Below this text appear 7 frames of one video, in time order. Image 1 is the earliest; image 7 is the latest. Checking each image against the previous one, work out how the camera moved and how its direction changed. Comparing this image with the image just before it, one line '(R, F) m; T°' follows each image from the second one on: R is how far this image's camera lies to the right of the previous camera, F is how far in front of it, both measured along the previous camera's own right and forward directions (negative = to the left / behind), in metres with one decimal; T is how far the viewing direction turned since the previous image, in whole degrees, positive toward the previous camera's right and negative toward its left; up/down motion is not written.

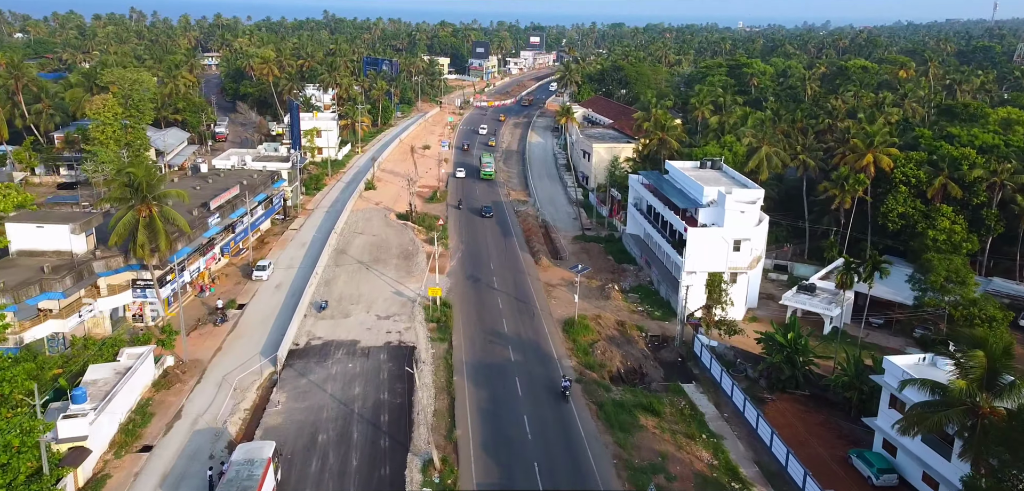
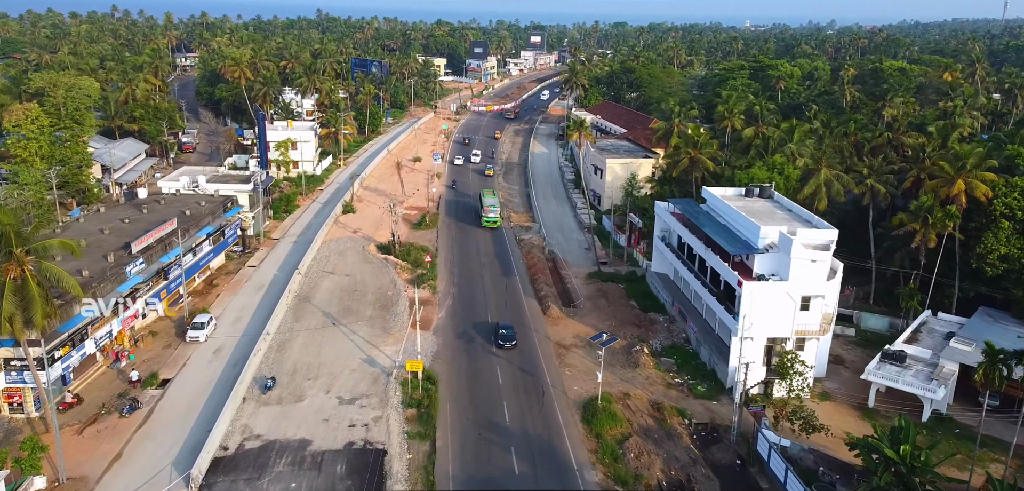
(-0.2, +11.3) m; 0°
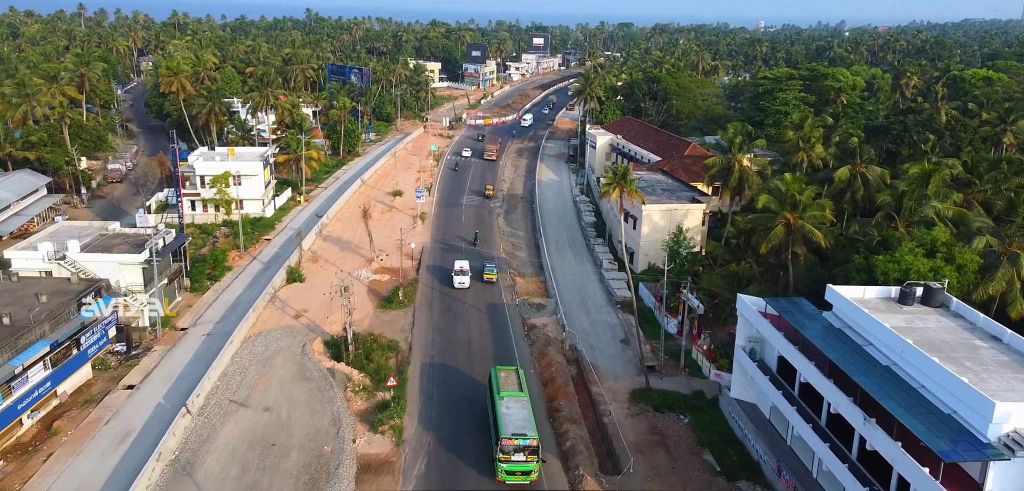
(-0.4, +18.8) m; 0°
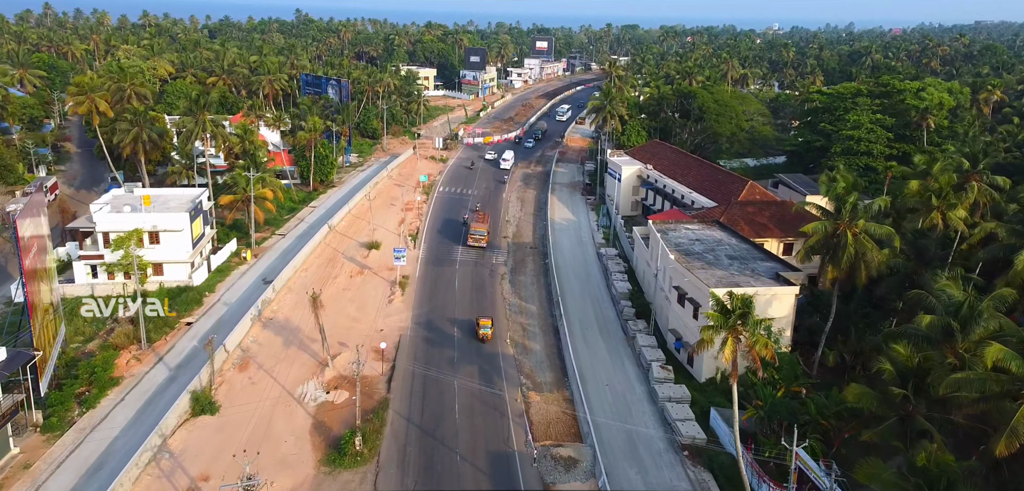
(-0.7, +17.0) m; 0°
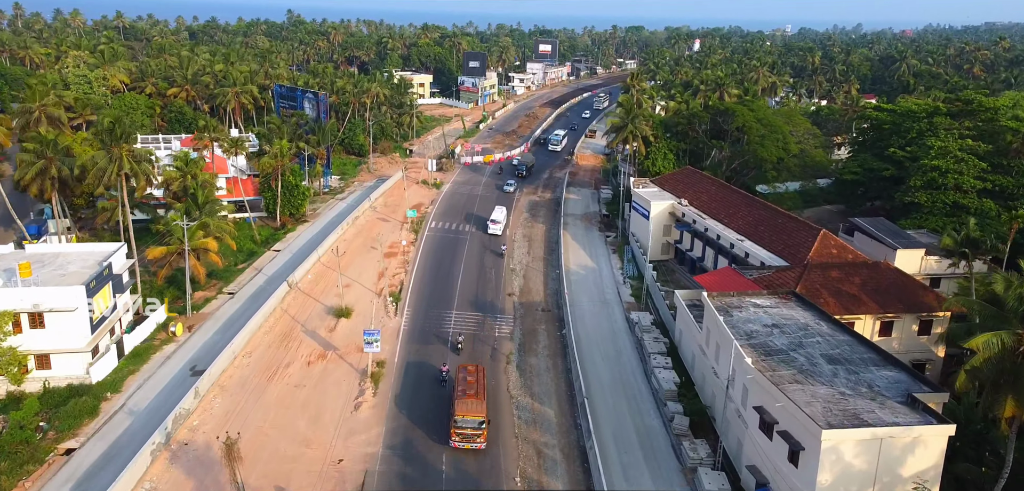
(-0.5, +13.2) m; 0°
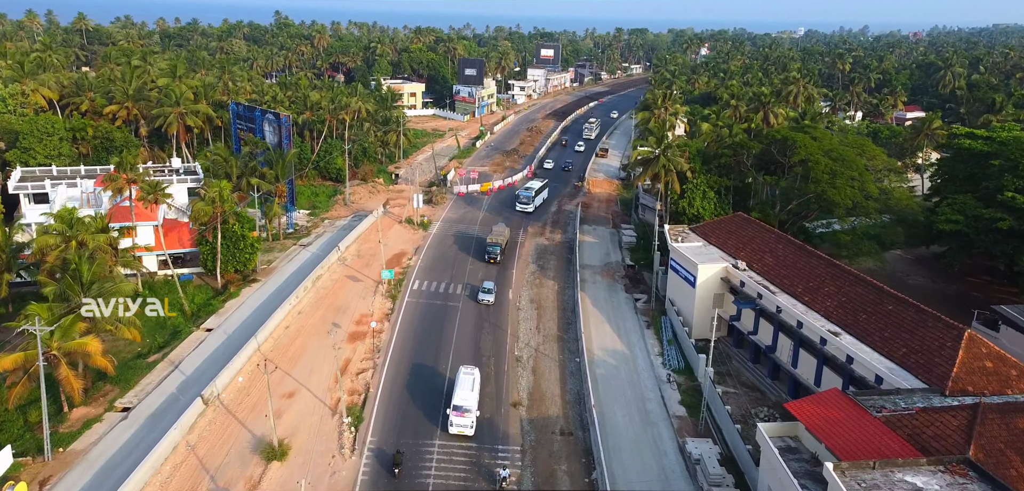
(-0.4, +14.9) m; 0°
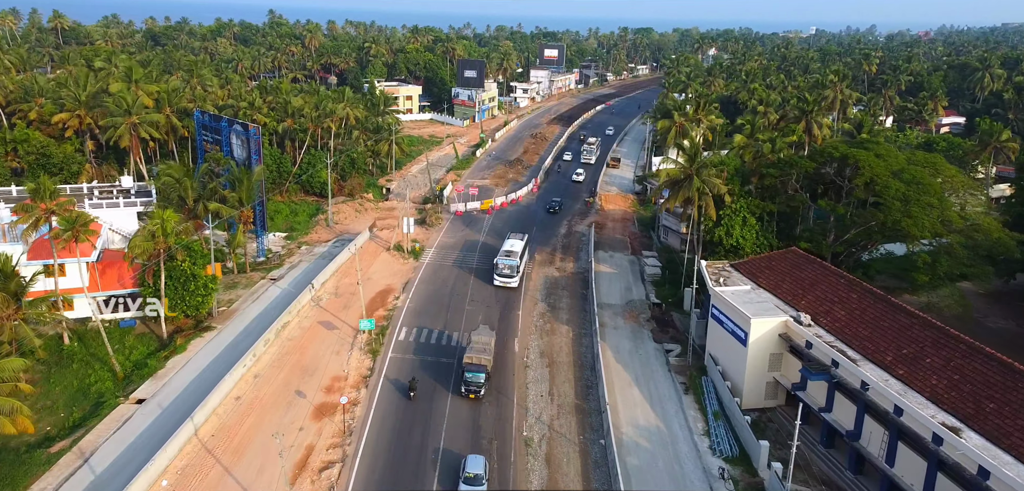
(-0.3, +9.6) m; 0°
